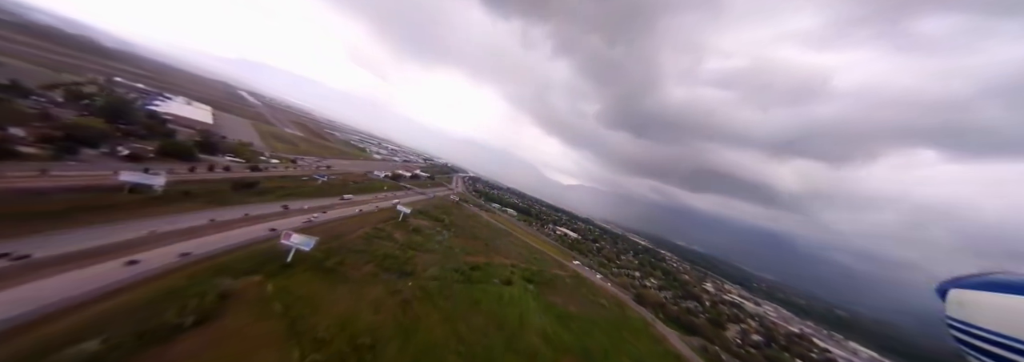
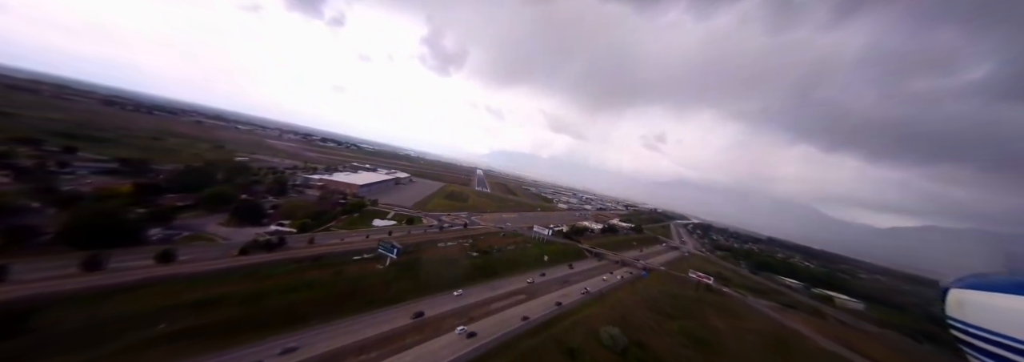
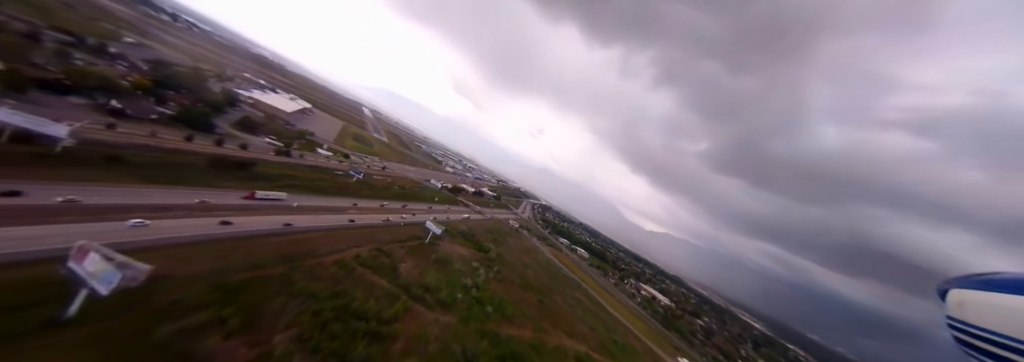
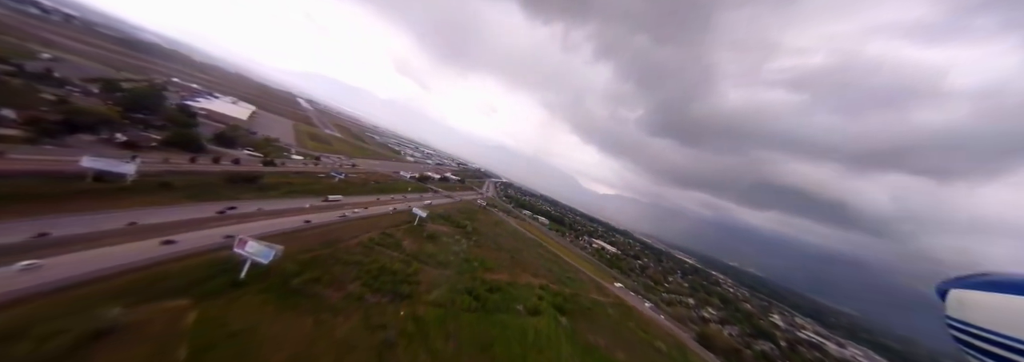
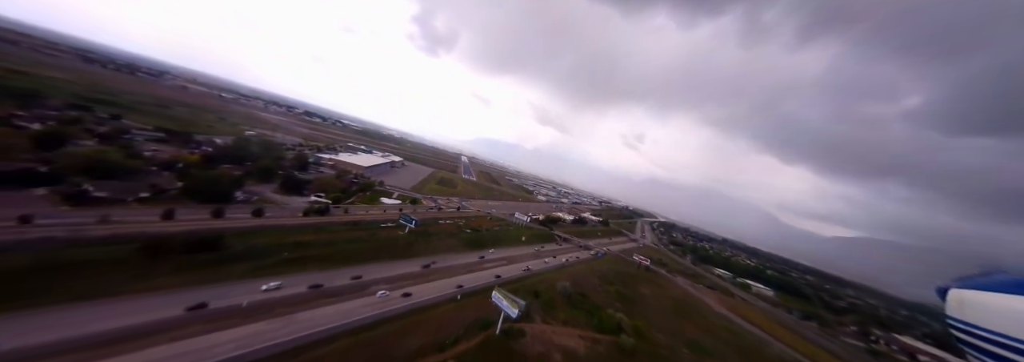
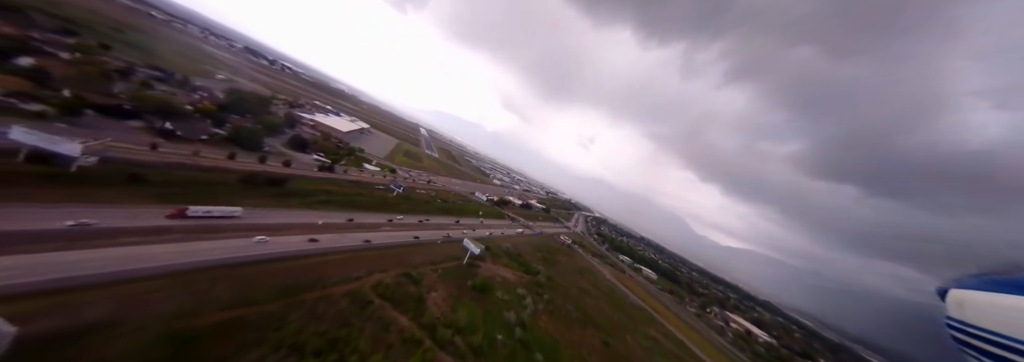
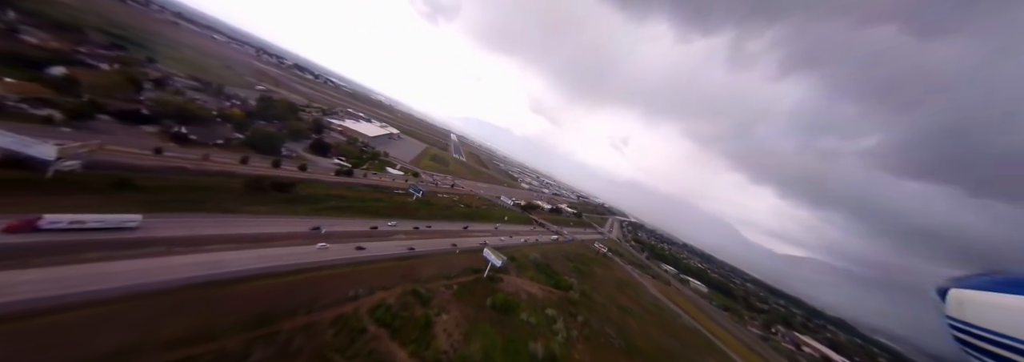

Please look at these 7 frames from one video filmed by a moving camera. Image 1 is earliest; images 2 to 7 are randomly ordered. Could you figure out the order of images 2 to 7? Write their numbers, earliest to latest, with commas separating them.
4, 3, 6, 7, 5, 2
